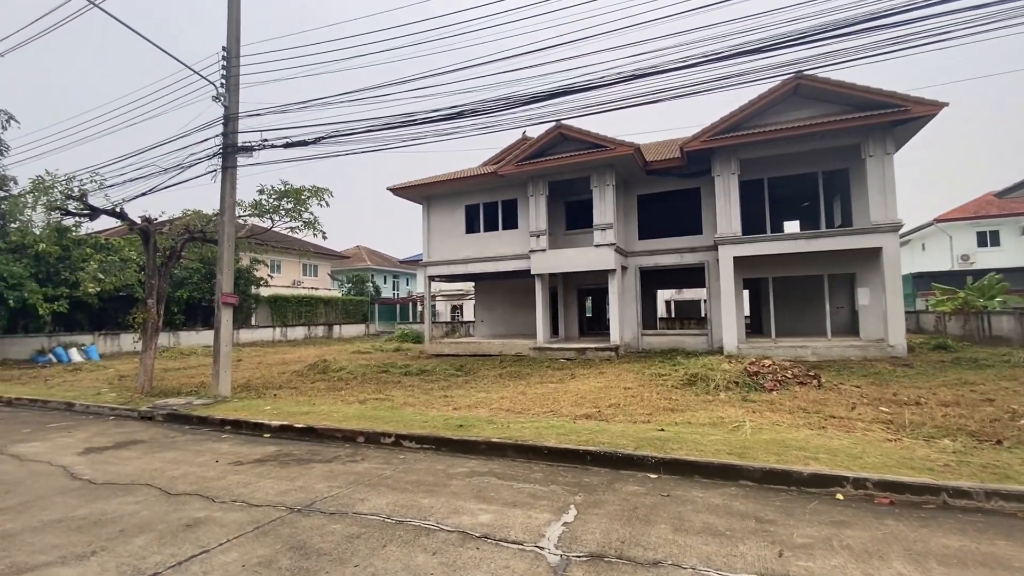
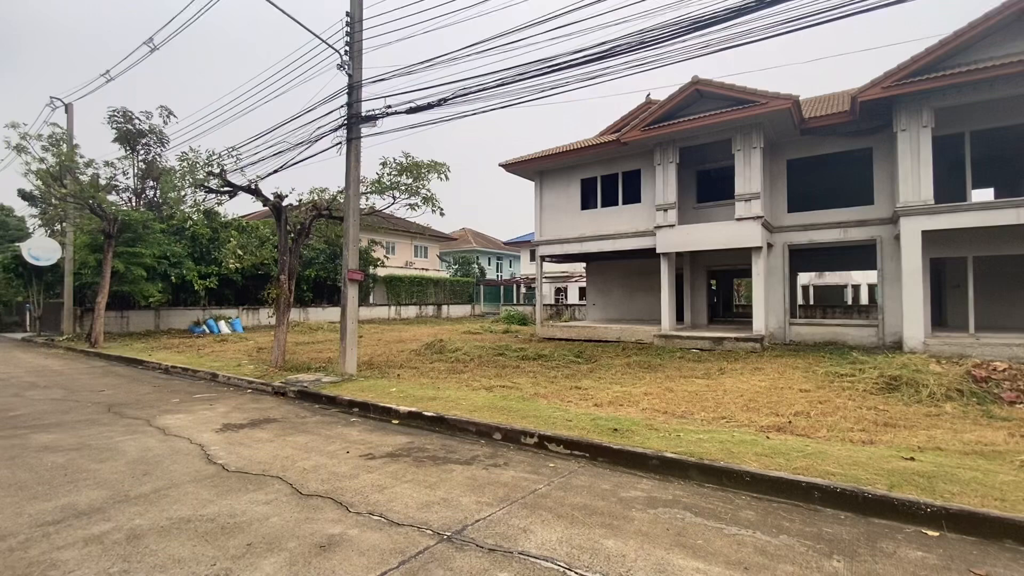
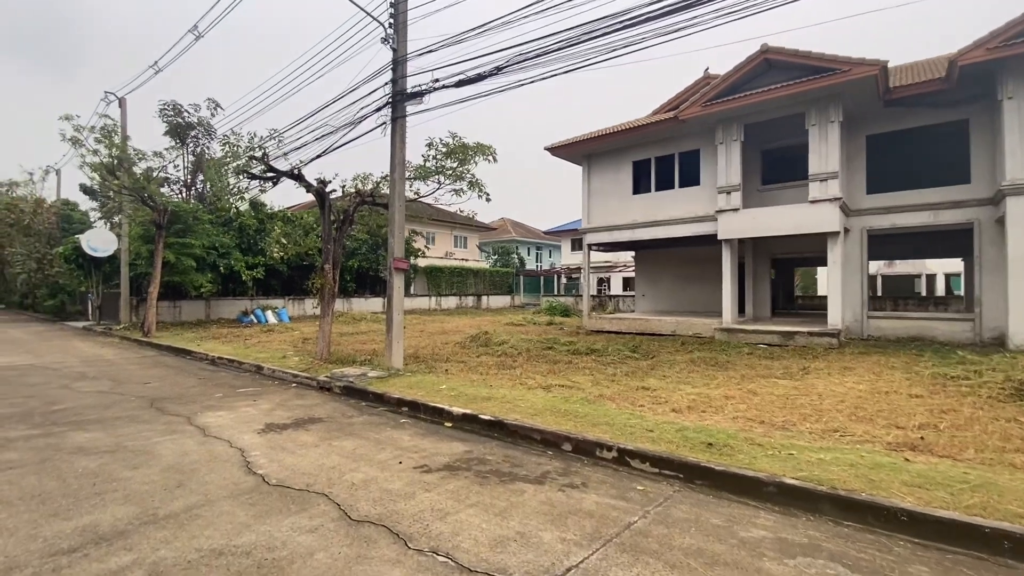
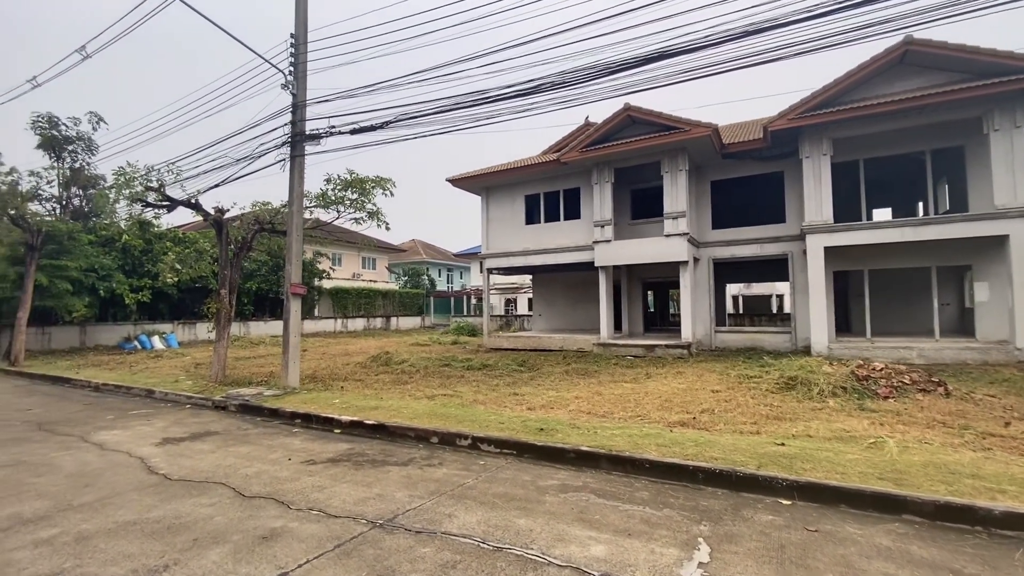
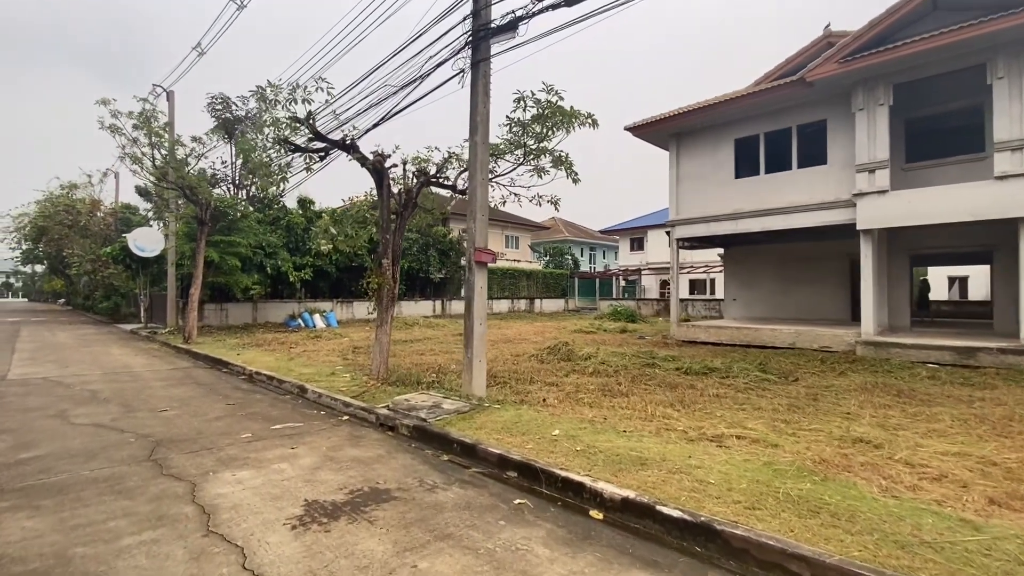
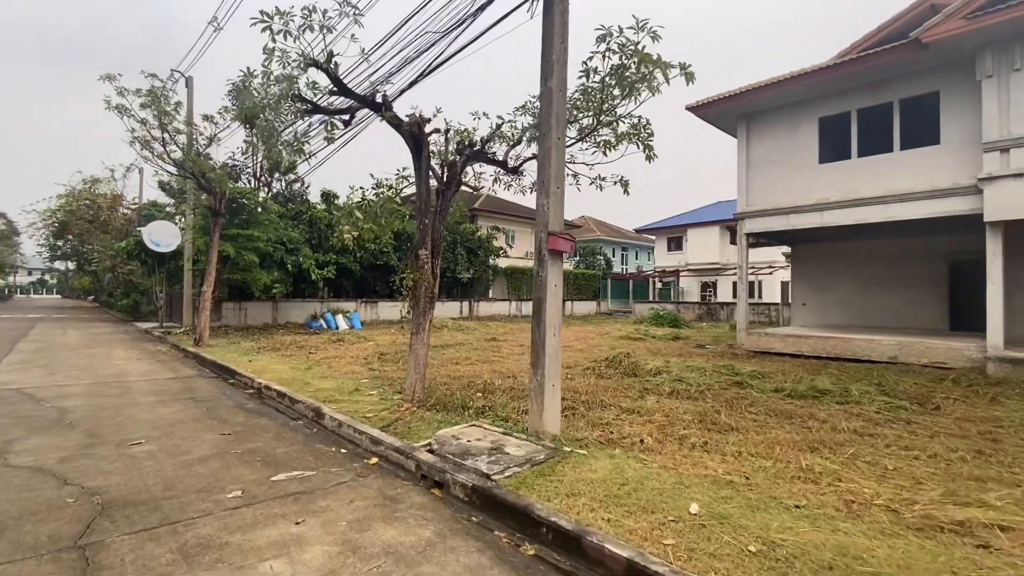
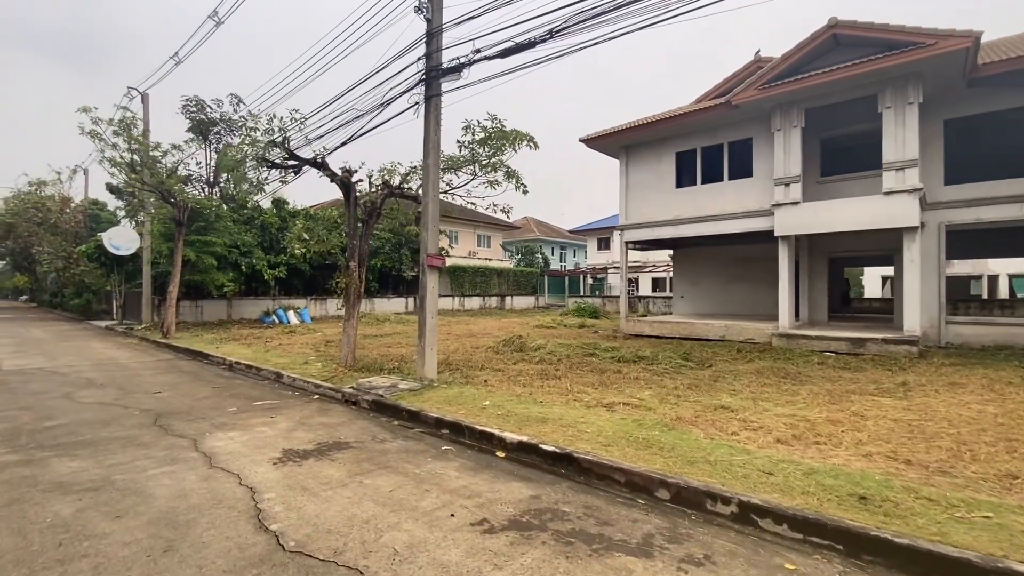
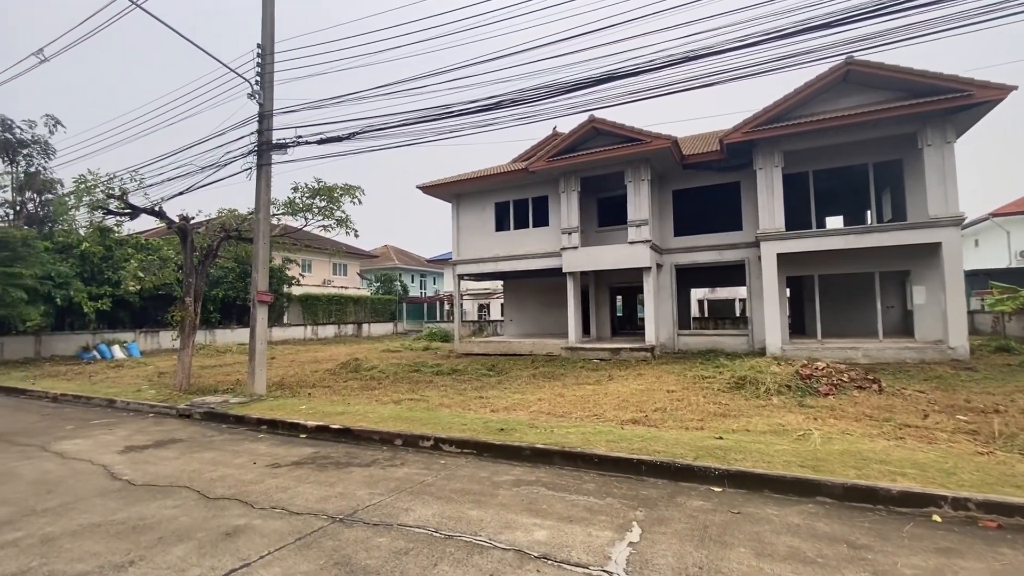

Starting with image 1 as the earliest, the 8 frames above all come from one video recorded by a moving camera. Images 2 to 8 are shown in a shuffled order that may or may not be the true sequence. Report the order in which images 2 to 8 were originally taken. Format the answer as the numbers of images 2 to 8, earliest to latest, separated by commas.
8, 4, 2, 3, 7, 5, 6
